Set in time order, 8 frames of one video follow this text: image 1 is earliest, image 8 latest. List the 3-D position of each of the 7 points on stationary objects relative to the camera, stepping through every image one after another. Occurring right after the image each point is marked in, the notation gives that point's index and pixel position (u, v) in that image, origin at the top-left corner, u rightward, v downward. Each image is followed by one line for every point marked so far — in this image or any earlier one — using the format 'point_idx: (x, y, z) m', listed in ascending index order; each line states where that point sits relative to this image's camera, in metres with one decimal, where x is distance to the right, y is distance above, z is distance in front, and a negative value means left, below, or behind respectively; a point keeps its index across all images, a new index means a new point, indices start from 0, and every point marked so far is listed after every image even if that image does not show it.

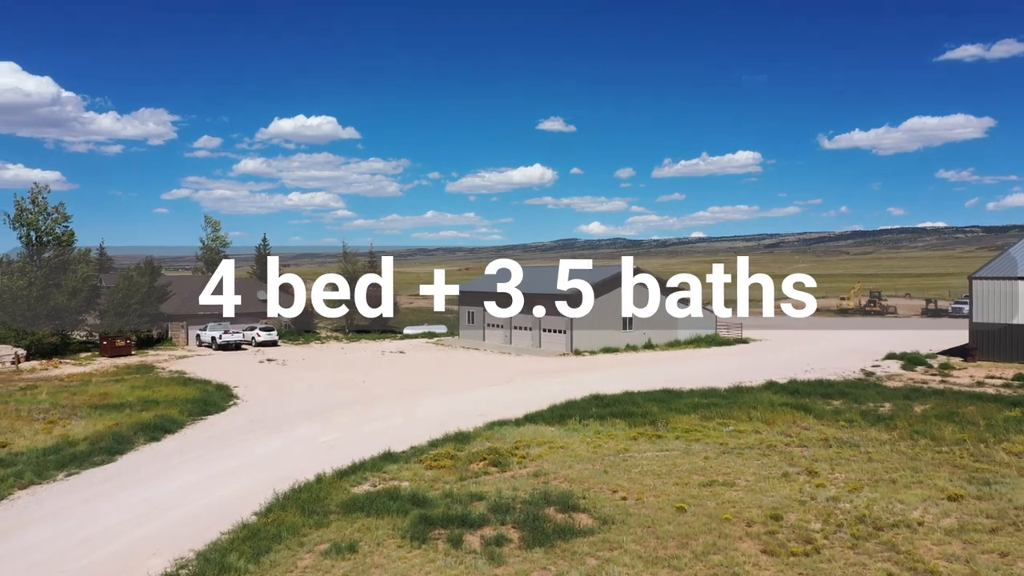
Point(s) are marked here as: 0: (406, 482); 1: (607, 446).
0: (-2.0, -3.6, +15.2) m
1: (+2.1, -3.6, +18.3) m
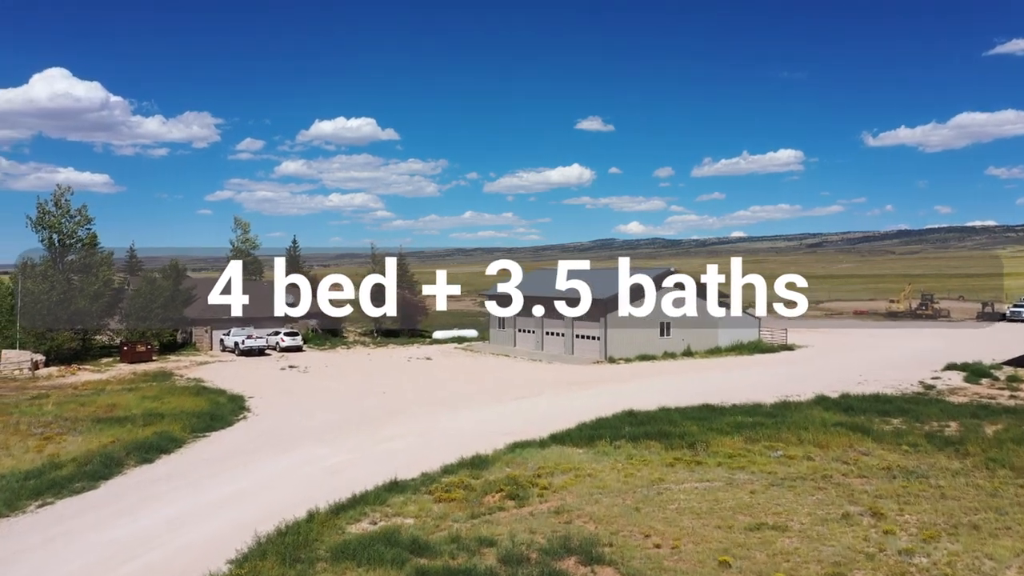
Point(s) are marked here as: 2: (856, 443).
0: (-1.7, -3.8, +13.5) m
1: (+2.6, -3.8, +16.3) m
2: (+8.1, -3.6, +19.1) m
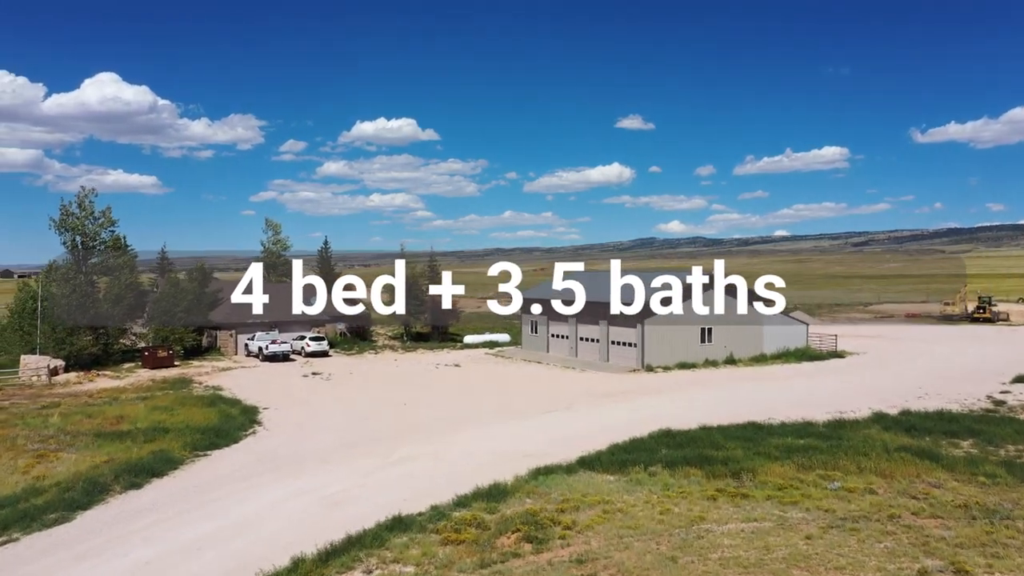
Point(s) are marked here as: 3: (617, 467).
0: (-1.5, -4.0, +11.7) m
1: (+2.9, -4.0, +14.4) m
2: (+8.6, -3.8, +16.9) m
3: (+2.3, -3.9, +17.6) m
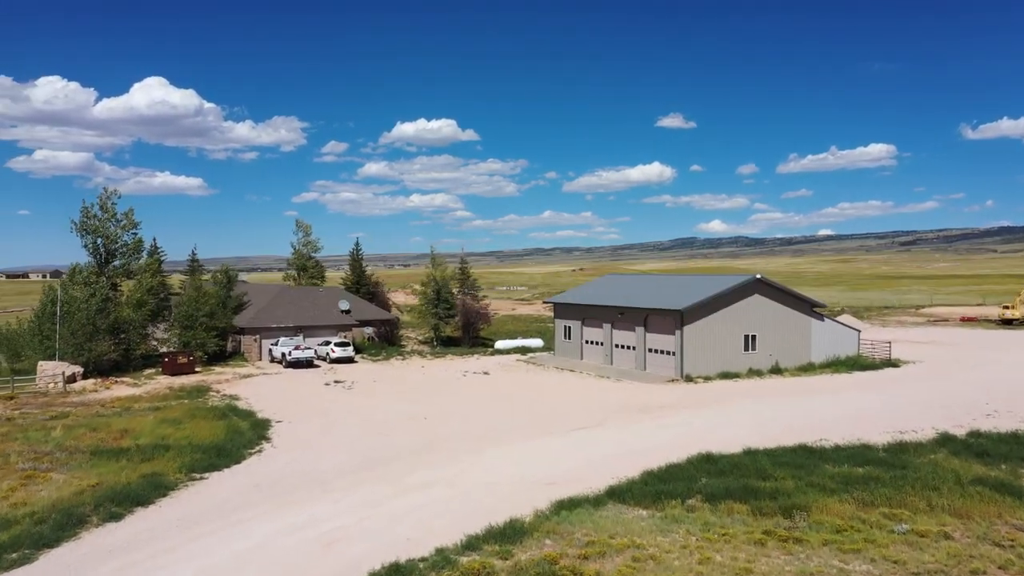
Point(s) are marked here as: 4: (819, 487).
0: (-1.4, -4.2, +10.0) m
1: (+3.2, -4.2, +12.4) m
2: (+8.9, -4.0, +14.6) m
3: (+2.7, -4.1, +15.6) m
4: (+6.2, -4.0, +16.3) m
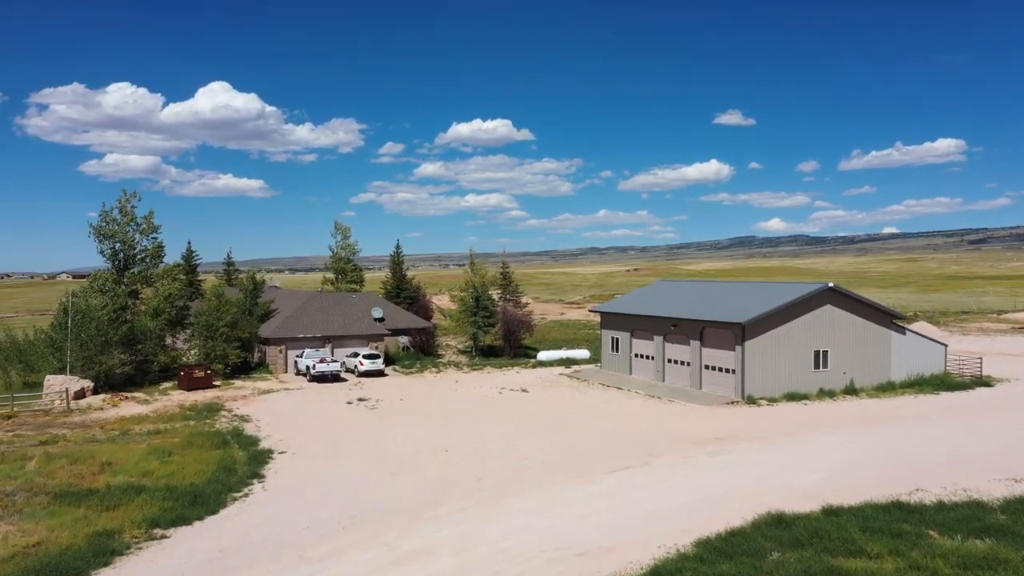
0: (-1.5, -4.6, +6.7) m
1: (+3.2, -4.6, +8.9) m
2: (+9.1, -4.4, +10.7) m
3: (+2.9, -4.4, +12.1) m
4: (+6.4, -4.4, +12.5) m
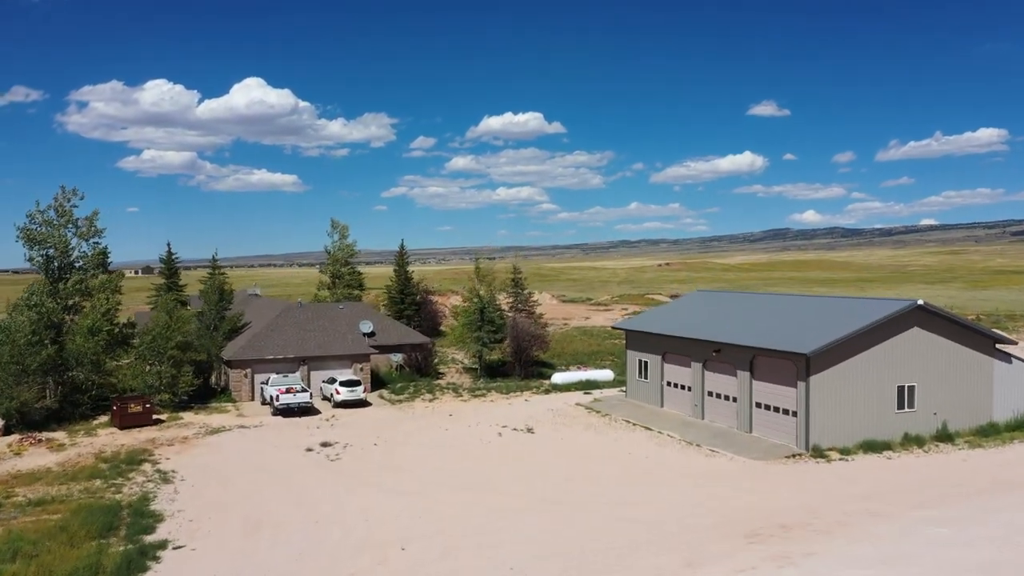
0: (-2.4, -5.4, +0.4) m
1: (+2.3, -5.3, +2.4) m
2: (+8.3, -5.2, +4.0) m
3: (+2.2, -5.2, +5.6) m
4: (+5.7, -5.1, +5.9) m
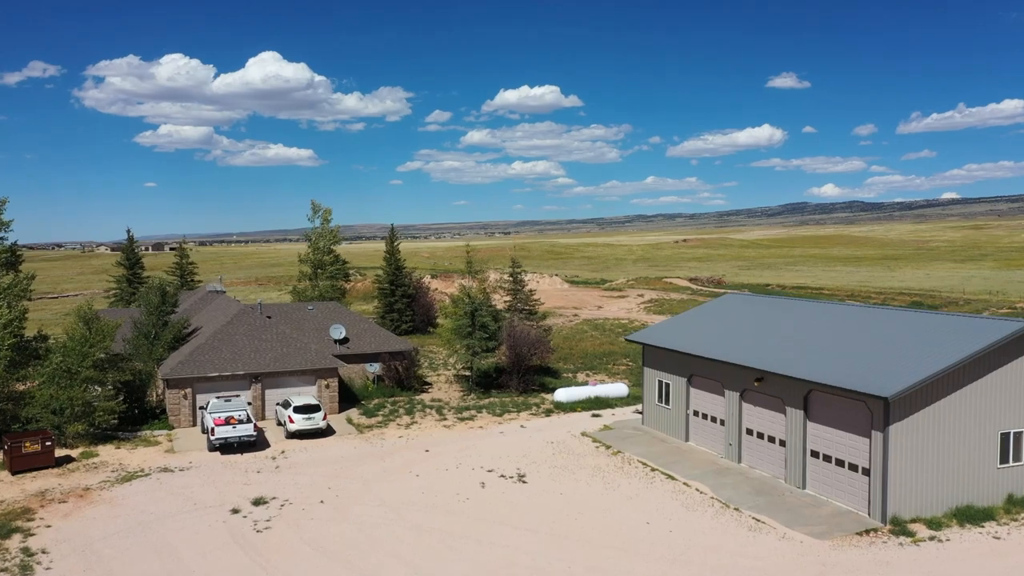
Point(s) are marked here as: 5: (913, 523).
0: (-3.3, -6.5, -5.2) m
1: (+1.5, -6.4, -3.3) m
2: (+7.4, -6.2, -1.8) m
3: (+1.4, -6.2, -0.1) m
4: (+4.9, -6.1, +0.1) m
5: (+8.8, -5.1, +17.9) m
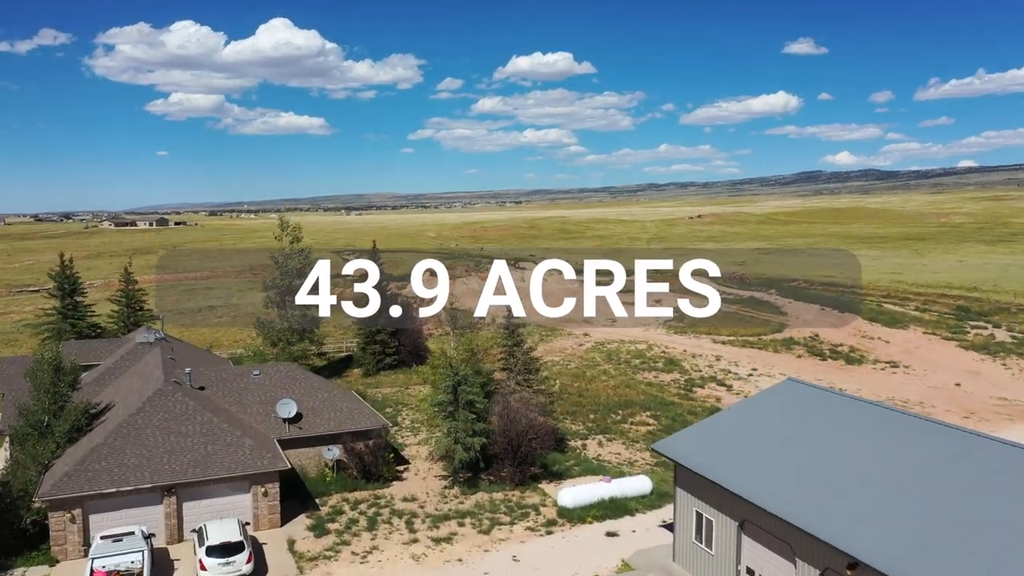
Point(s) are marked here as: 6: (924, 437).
0: (-4.1, -10.1, -11.7) m
1: (+0.7, -9.9, -9.9) m
2: (+6.7, -9.7, -8.5) m
3: (+0.7, -9.5, -6.7) m
4: (+4.2, -9.4, -6.5) m
5: (+8.4, -7.8, +11.1) m
6: (+8.9, -3.3, +16.7) m
